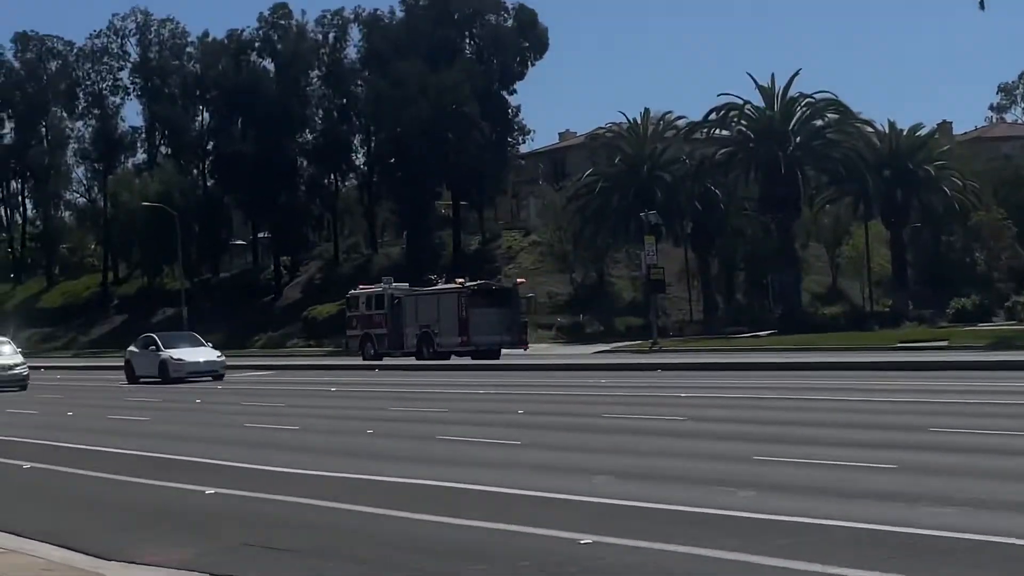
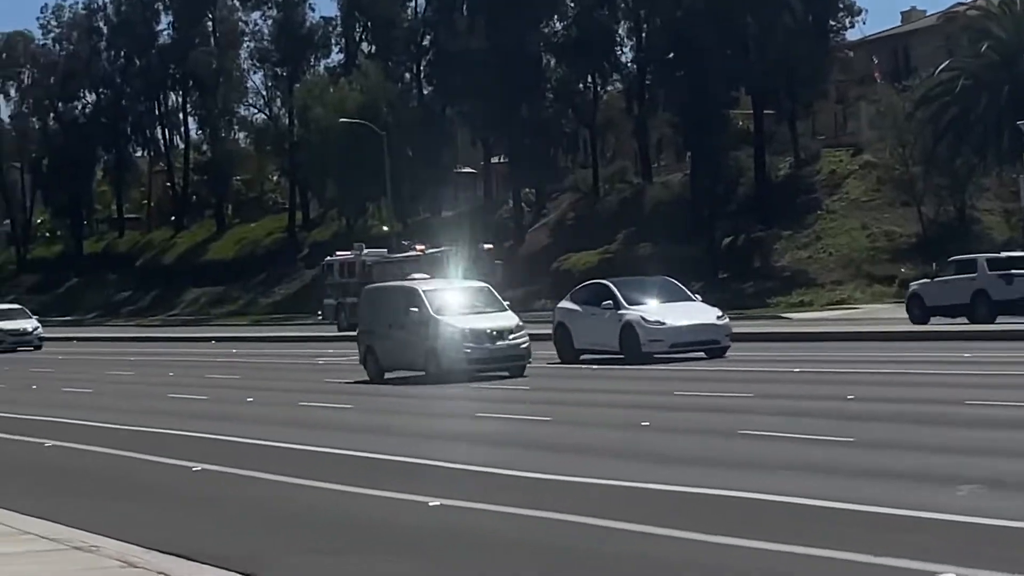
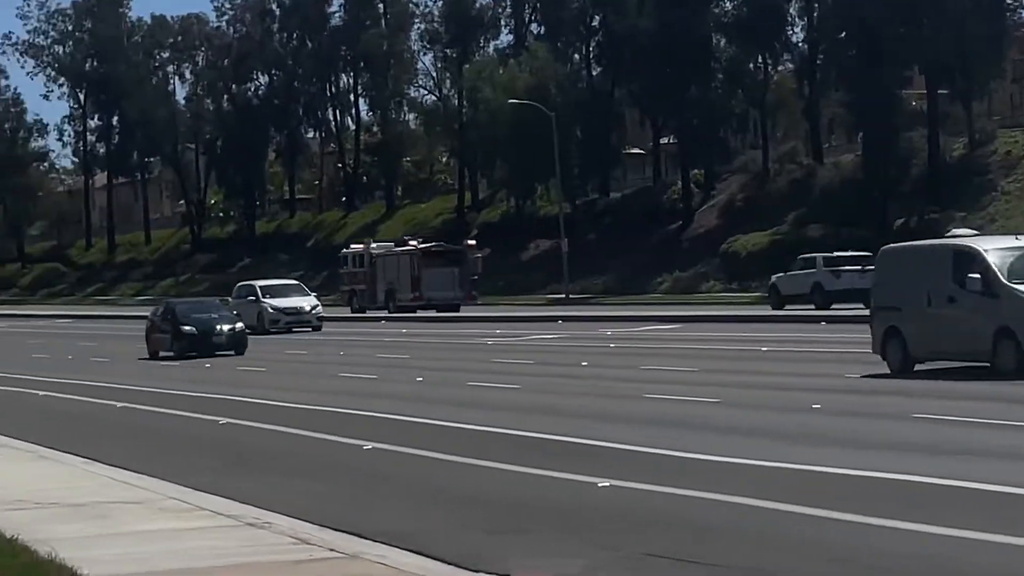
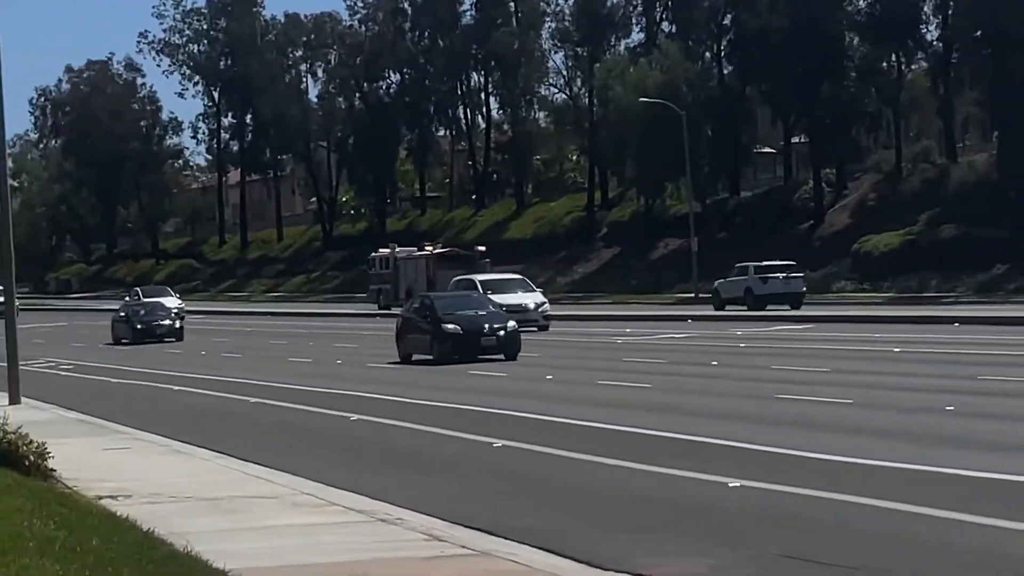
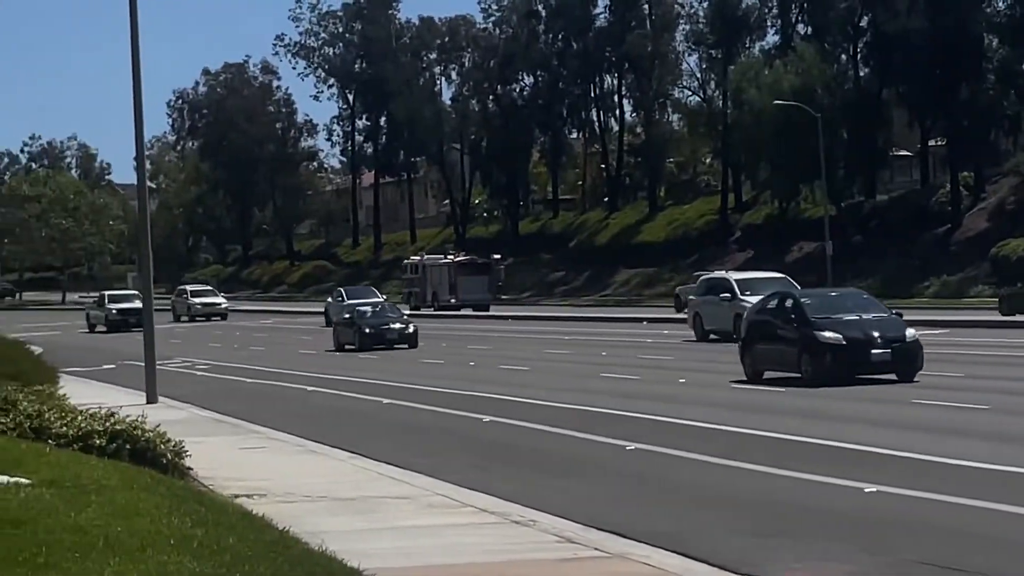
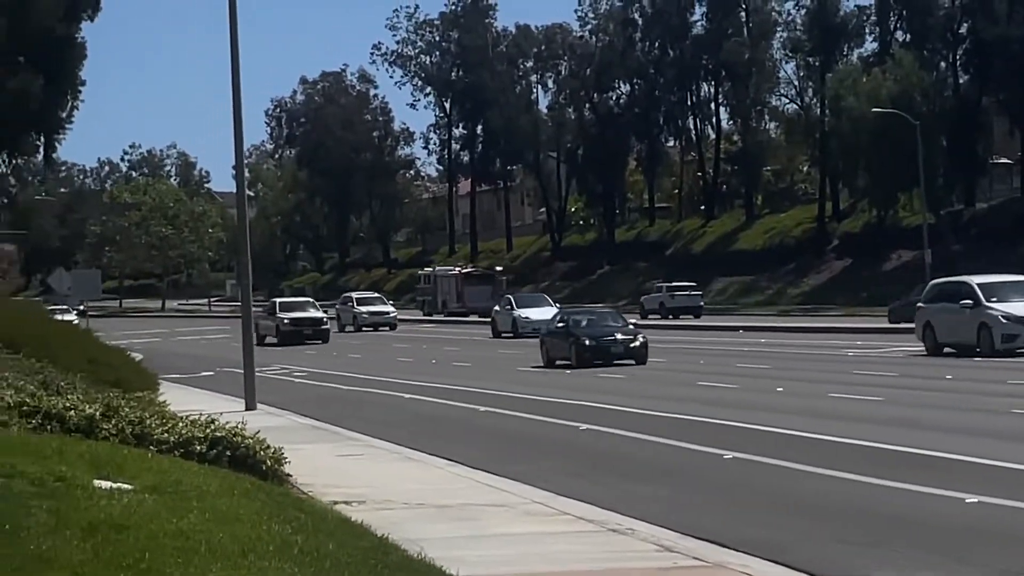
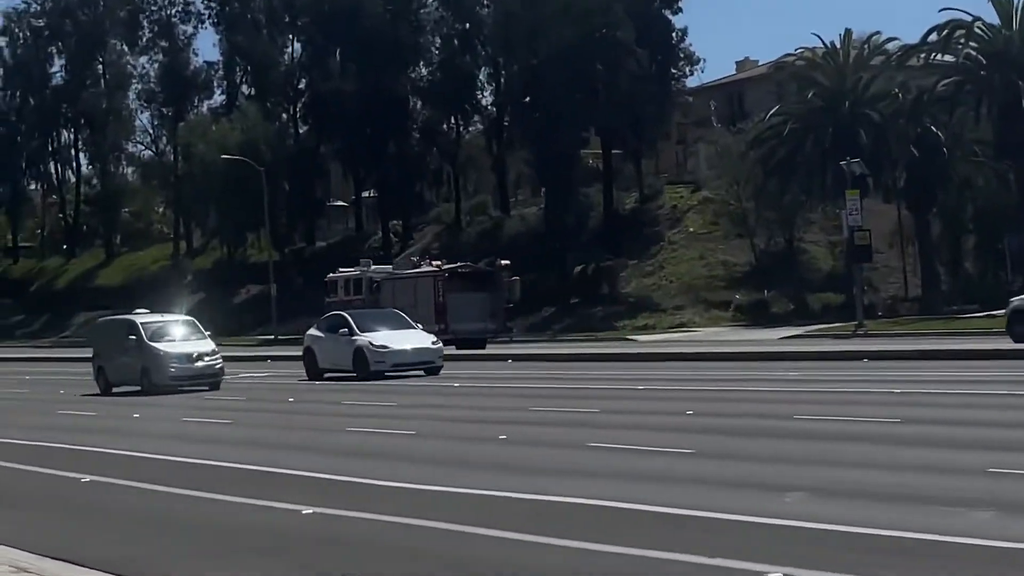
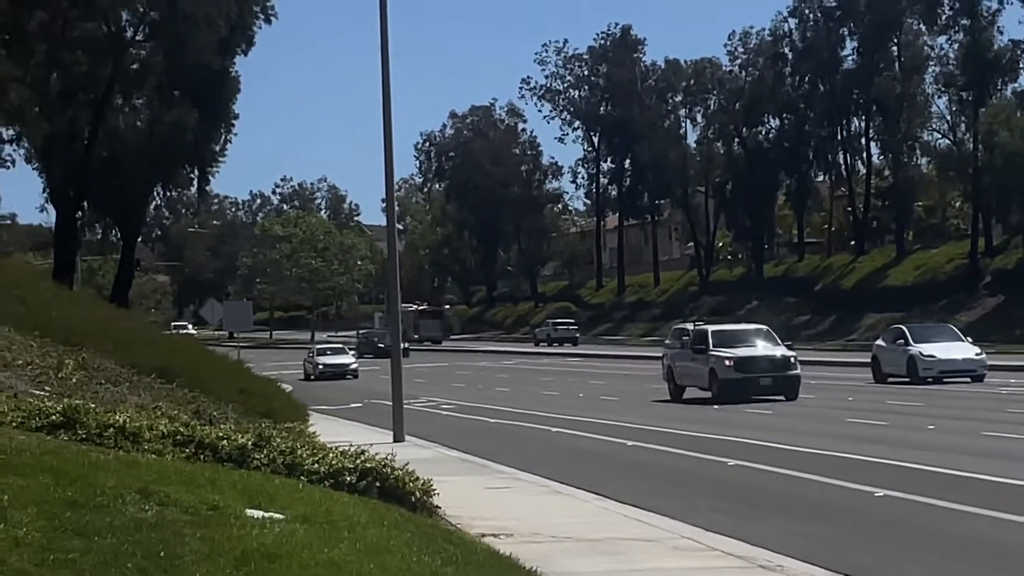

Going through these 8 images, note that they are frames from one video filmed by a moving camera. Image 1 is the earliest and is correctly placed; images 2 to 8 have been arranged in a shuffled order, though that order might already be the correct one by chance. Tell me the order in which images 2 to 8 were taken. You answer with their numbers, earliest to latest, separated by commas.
7, 2, 3, 4, 5, 6, 8
